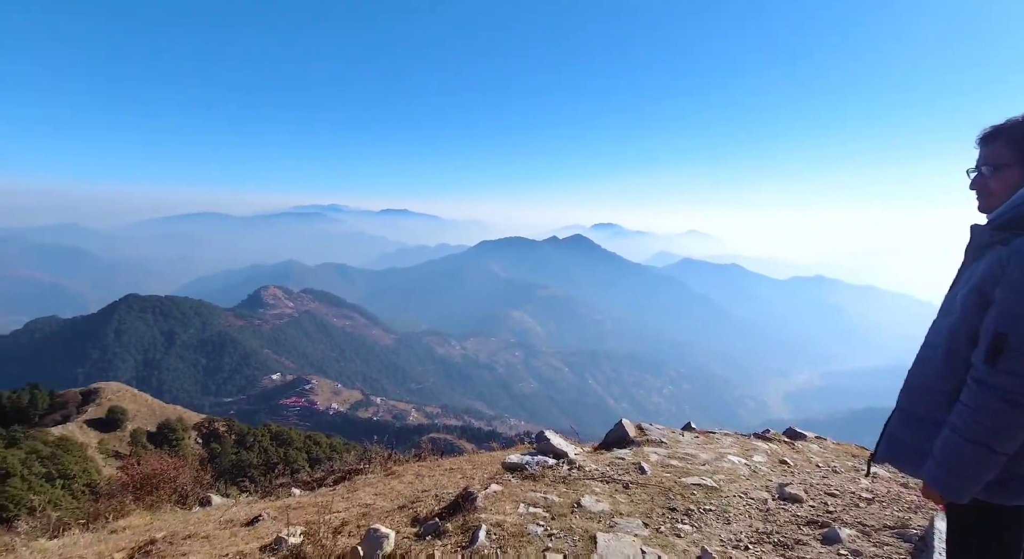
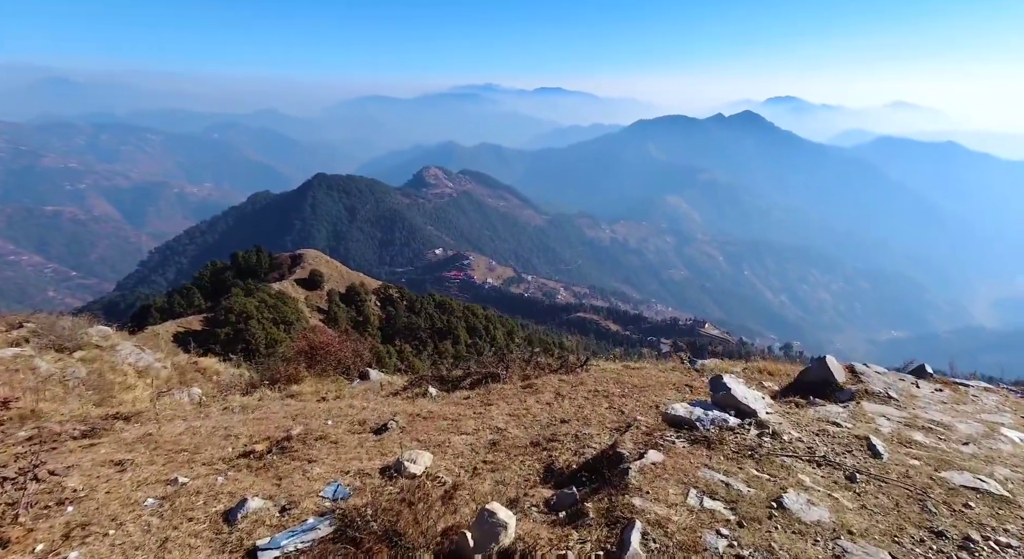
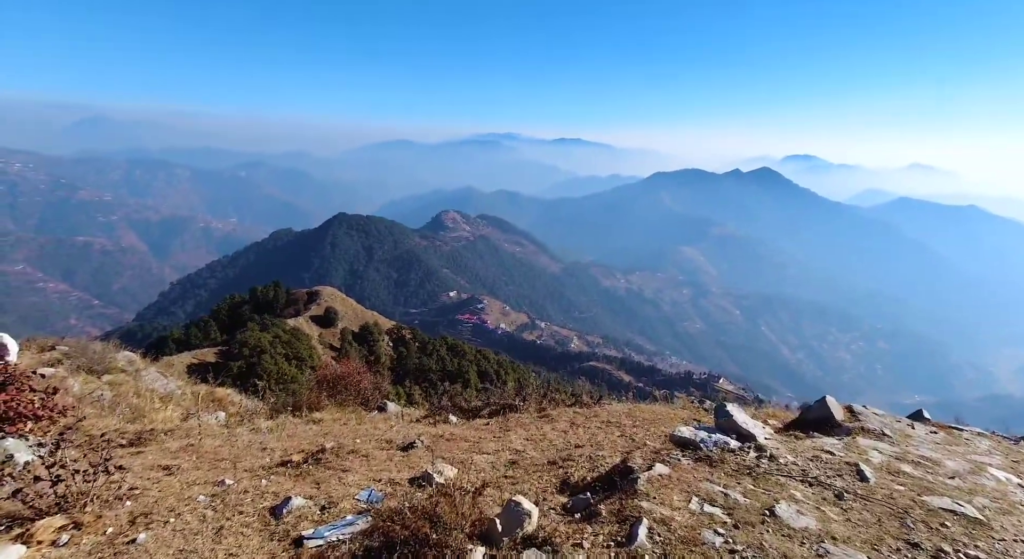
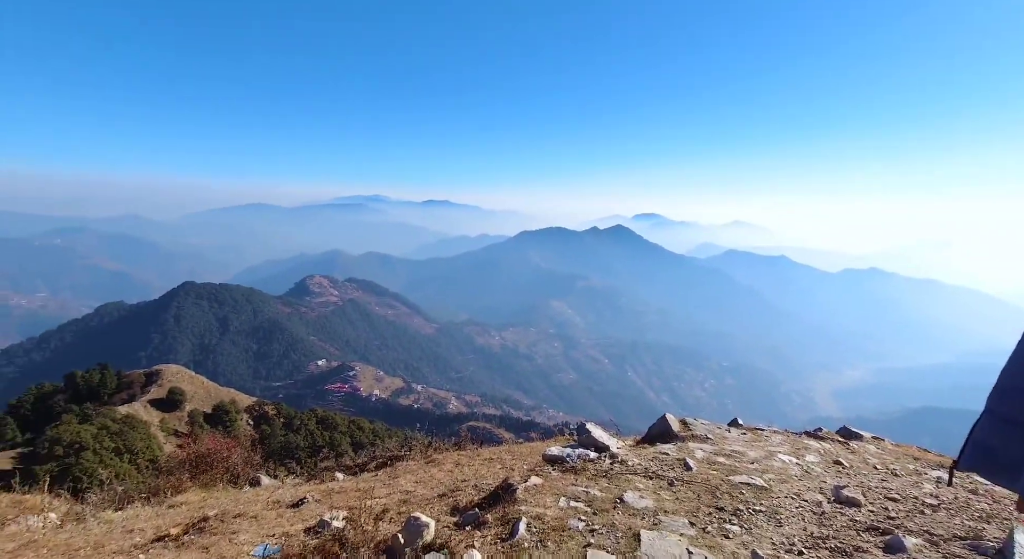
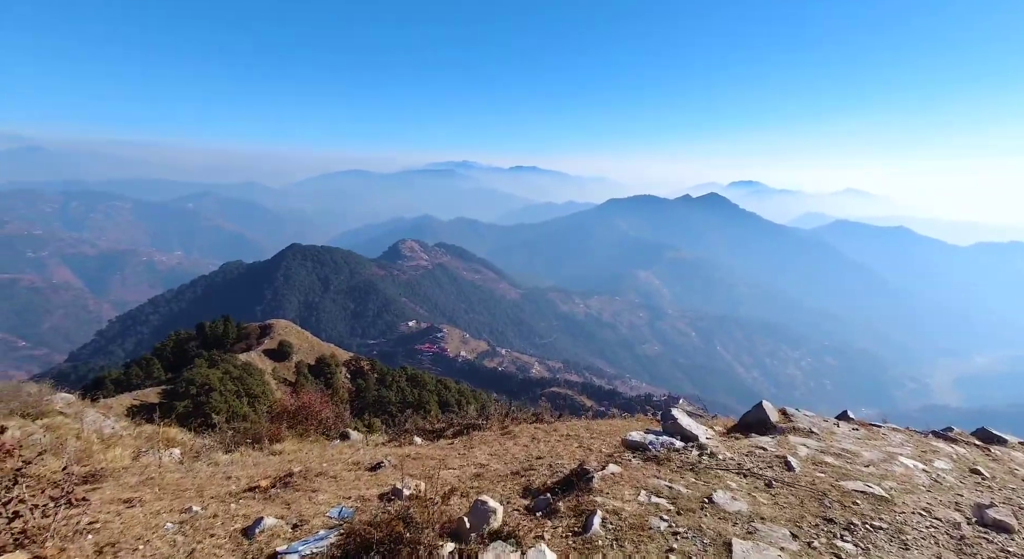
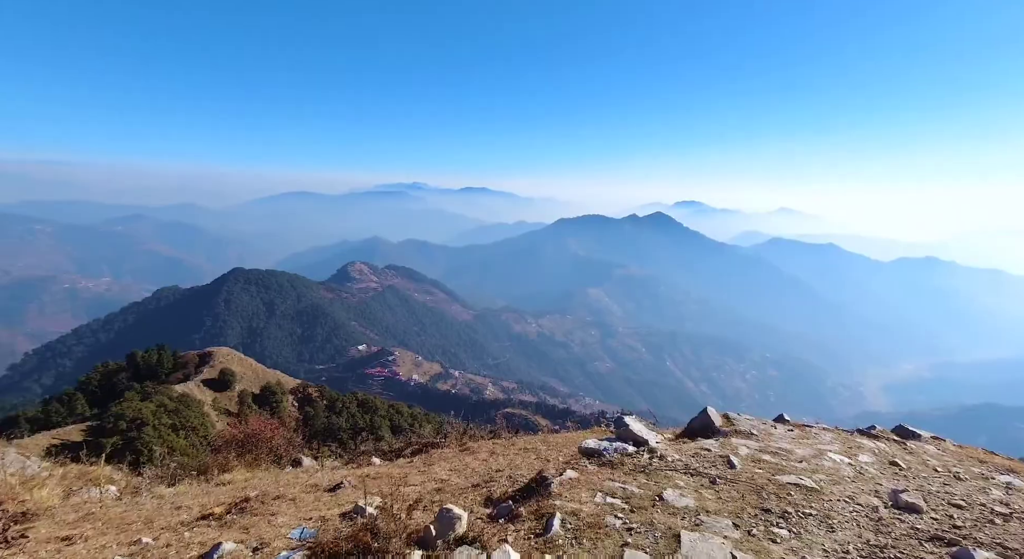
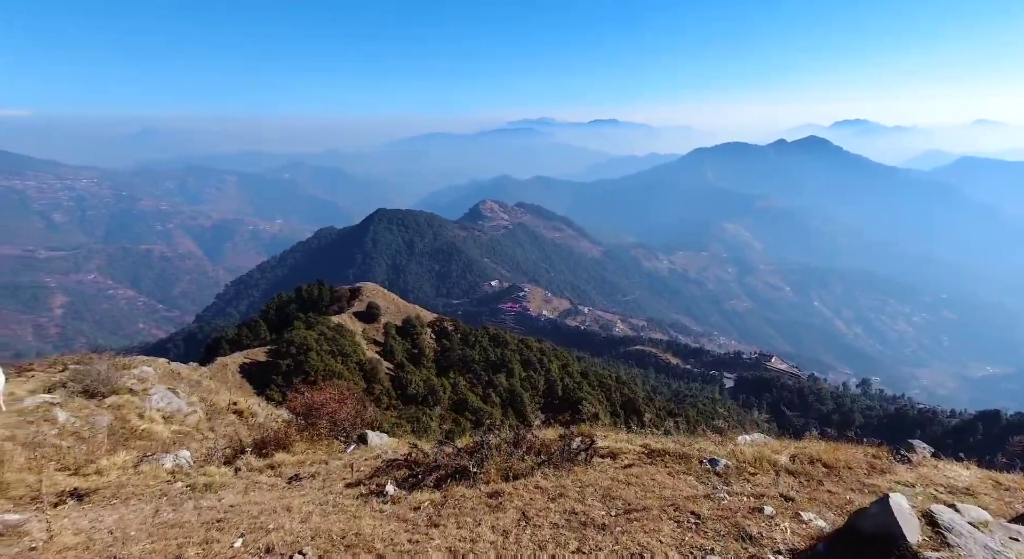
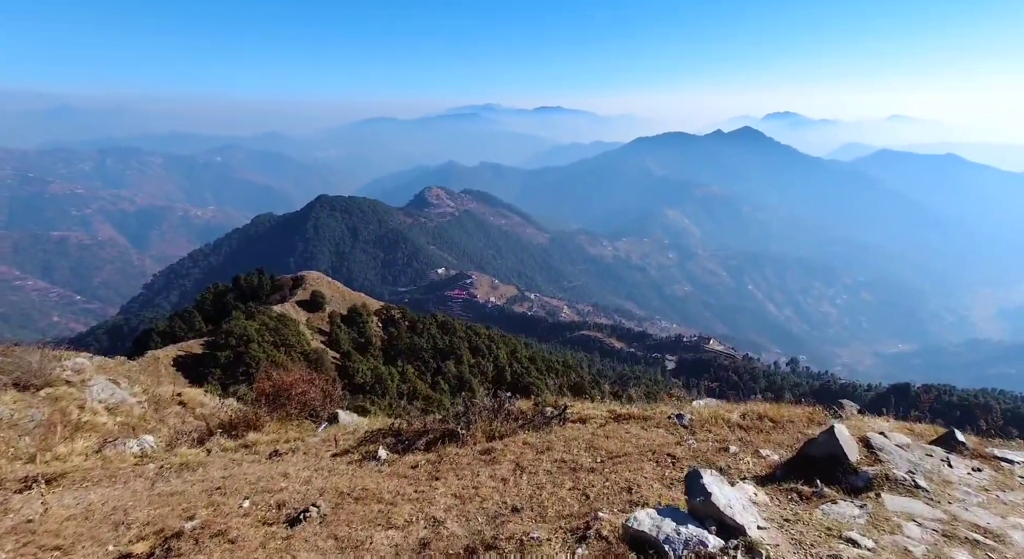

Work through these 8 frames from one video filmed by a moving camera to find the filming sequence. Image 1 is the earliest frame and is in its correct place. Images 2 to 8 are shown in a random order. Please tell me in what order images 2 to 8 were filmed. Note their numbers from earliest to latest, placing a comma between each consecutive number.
4, 6, 5, 3, 2, 8, 7
